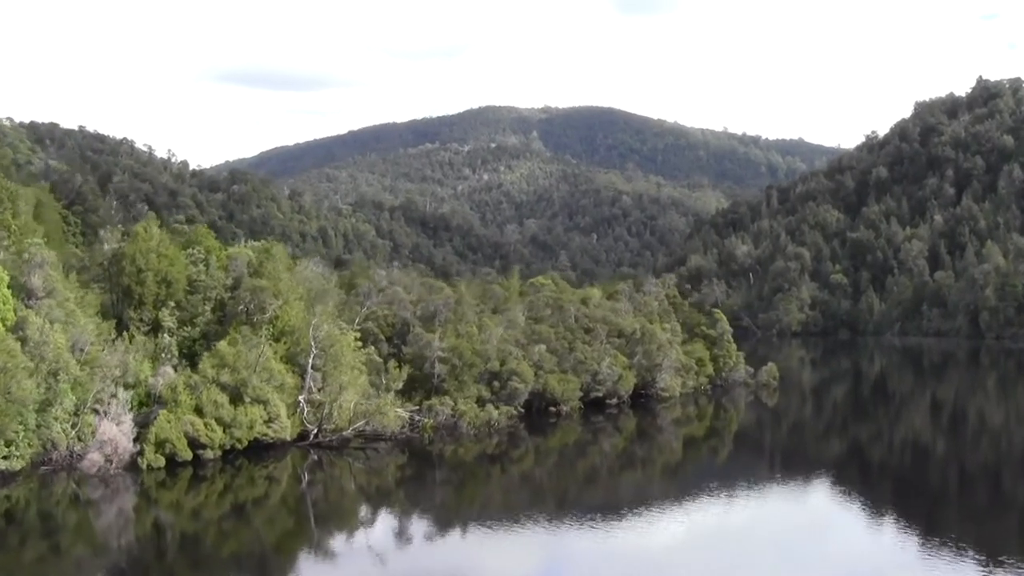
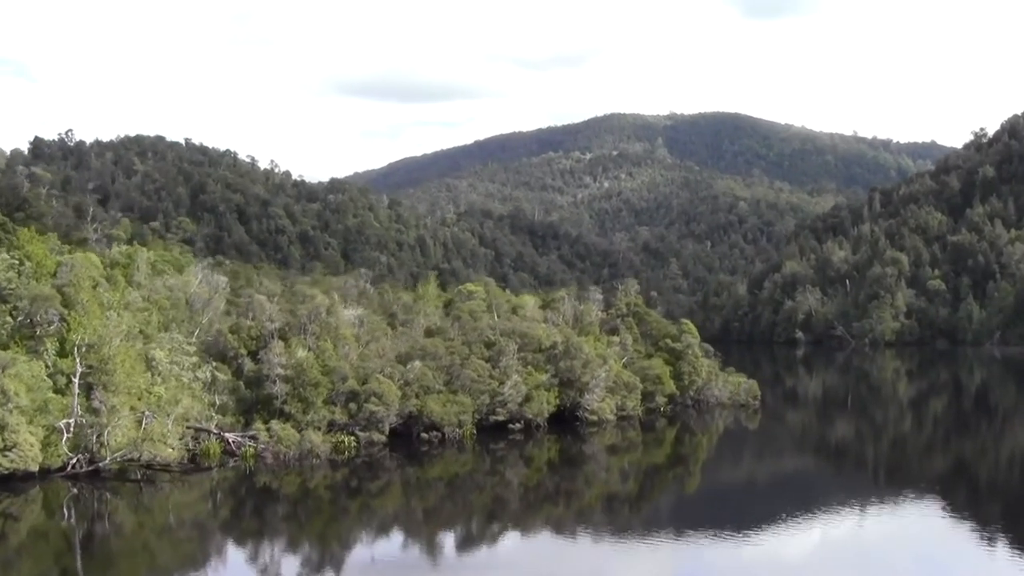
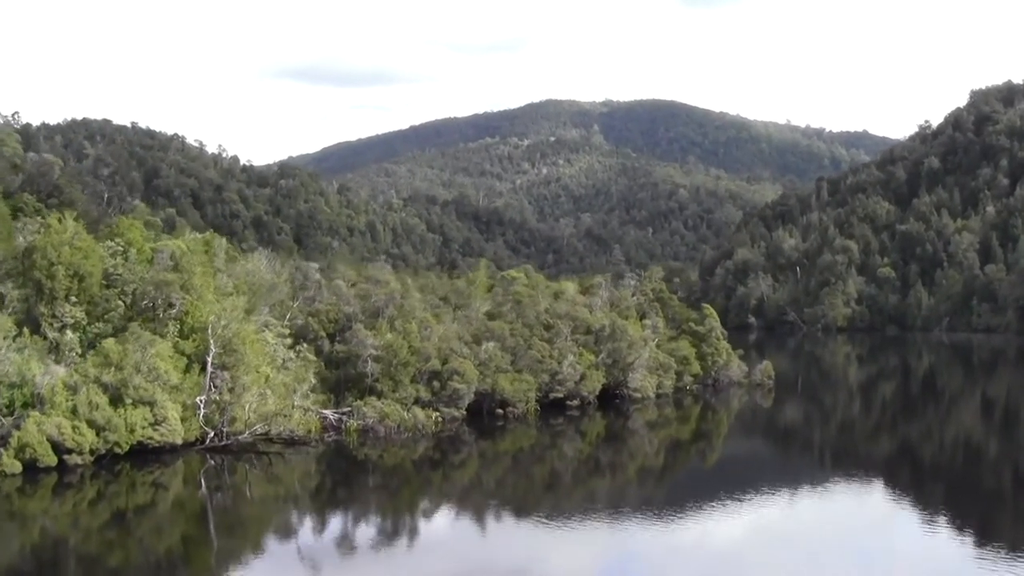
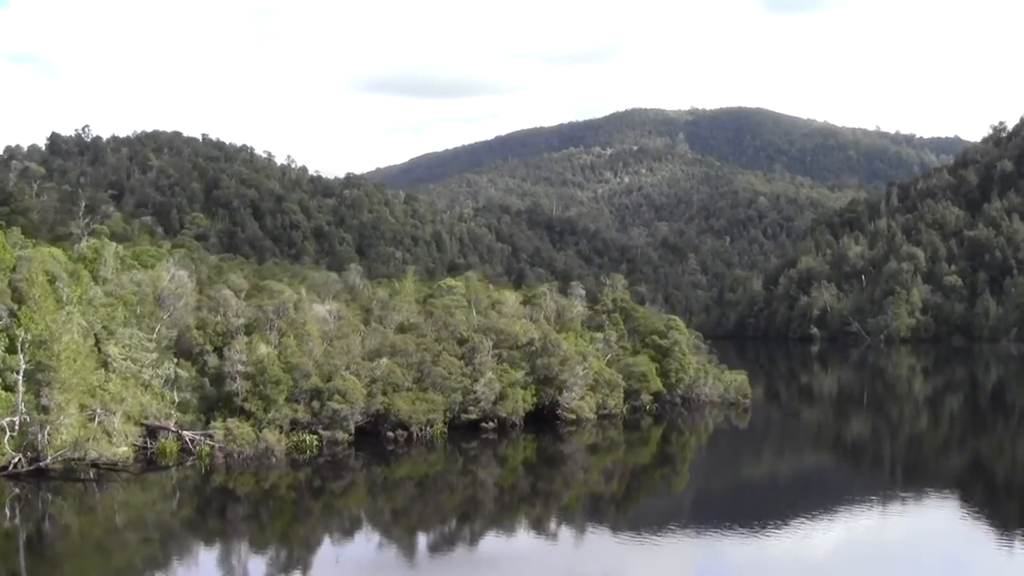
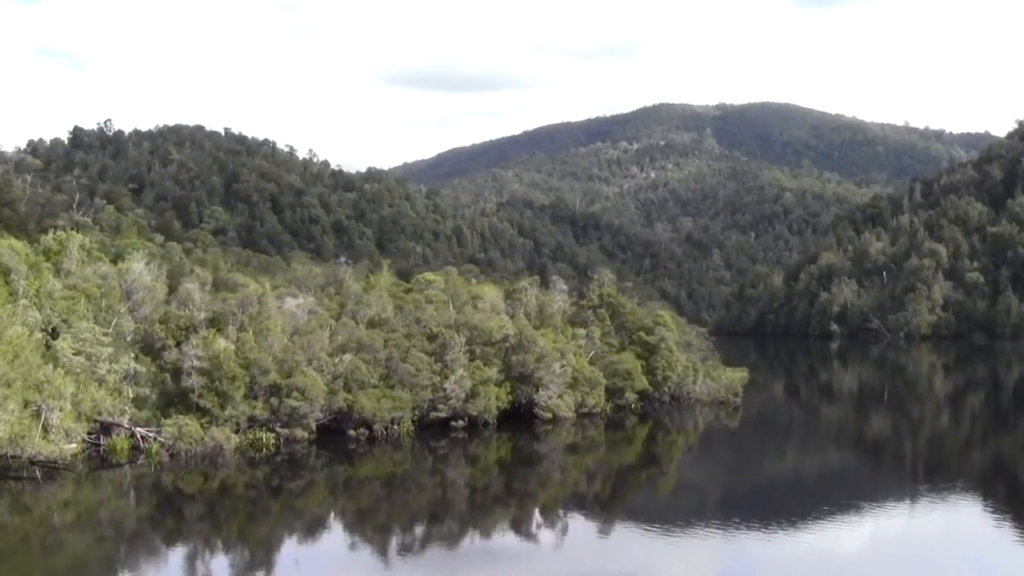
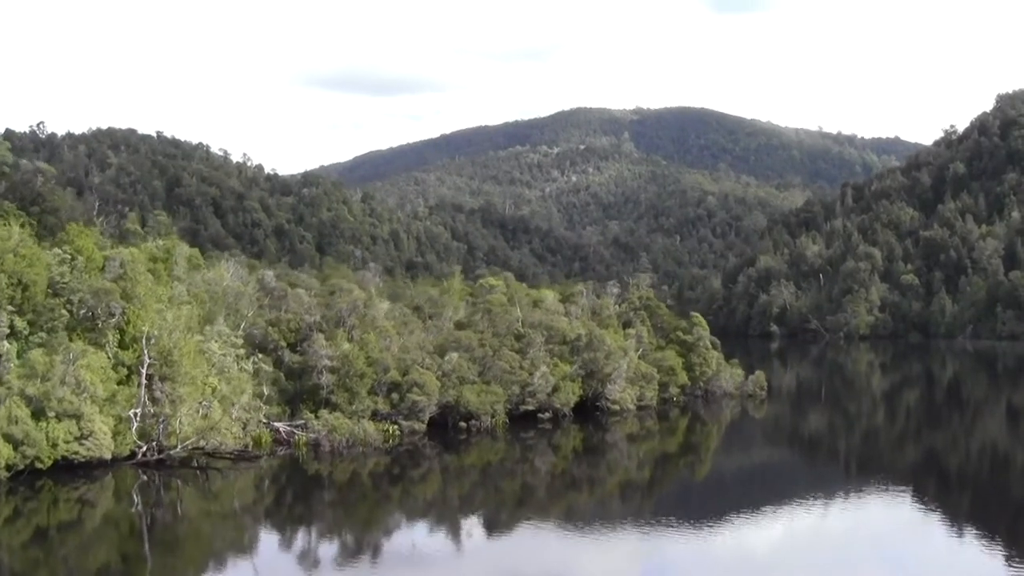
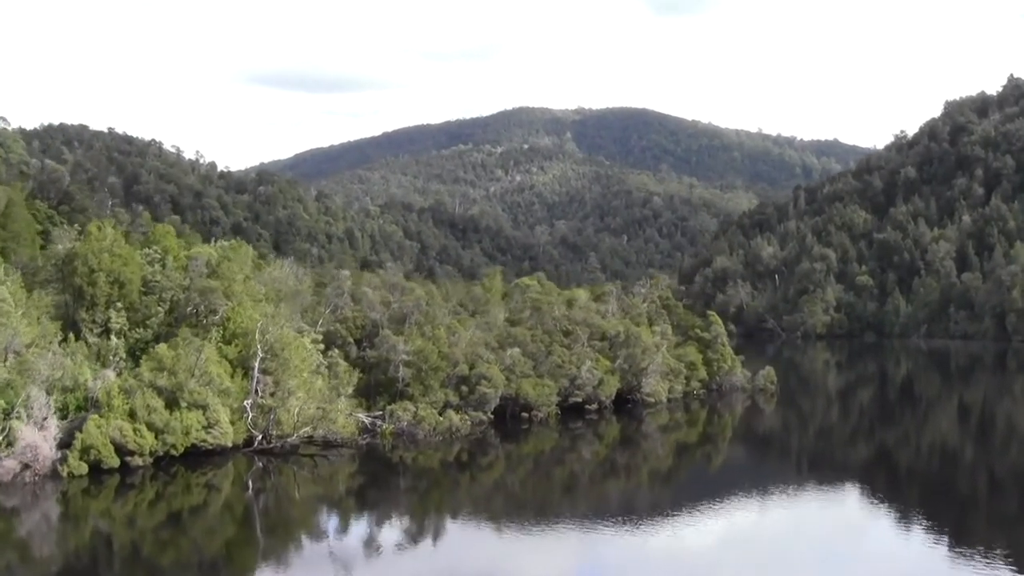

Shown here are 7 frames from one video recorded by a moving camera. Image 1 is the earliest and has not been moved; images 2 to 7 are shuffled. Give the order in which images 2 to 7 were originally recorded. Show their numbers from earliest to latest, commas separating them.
7, 3, 6, 2, 4, 5
